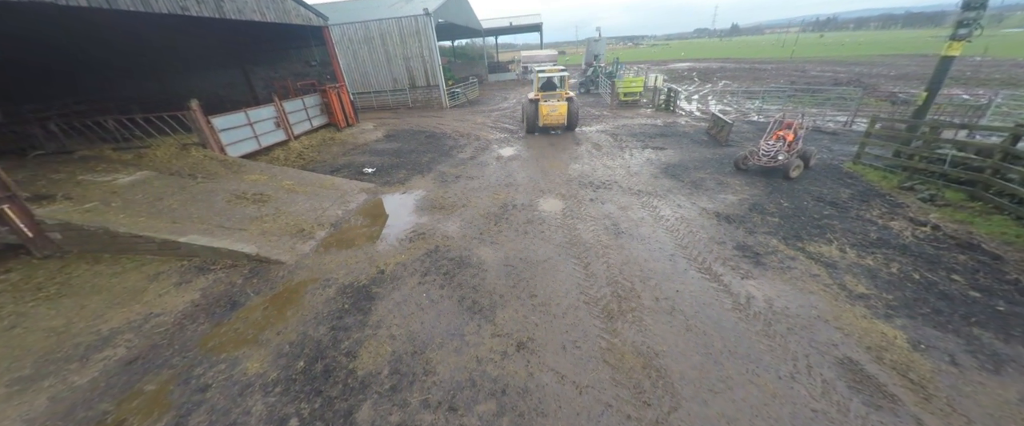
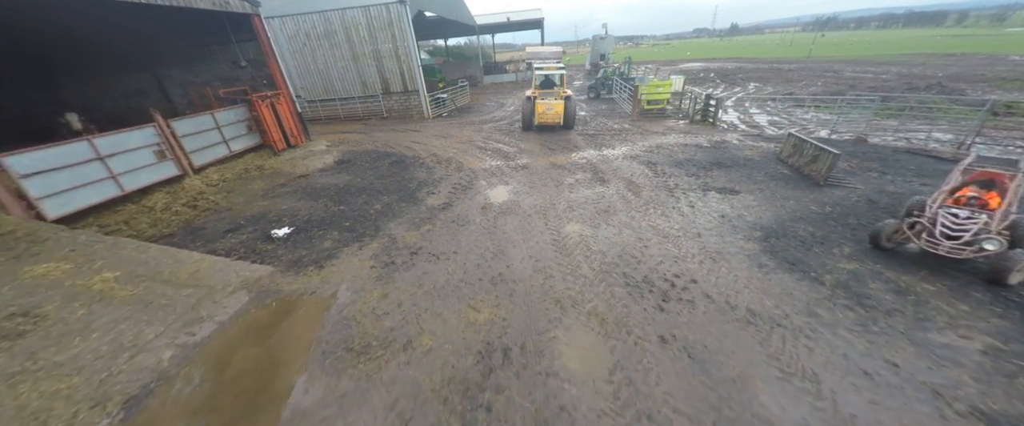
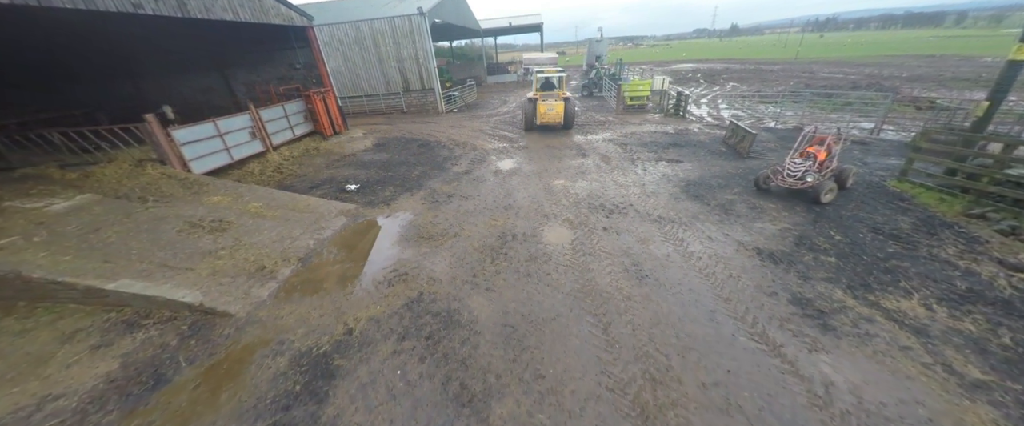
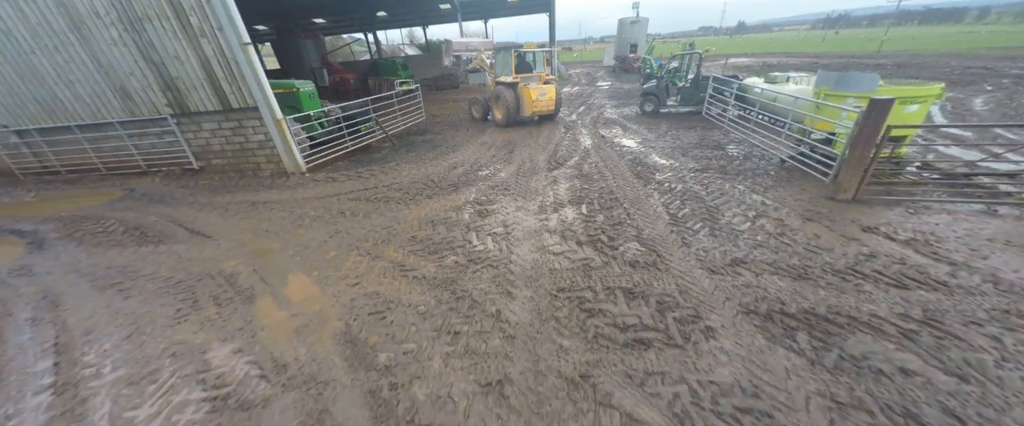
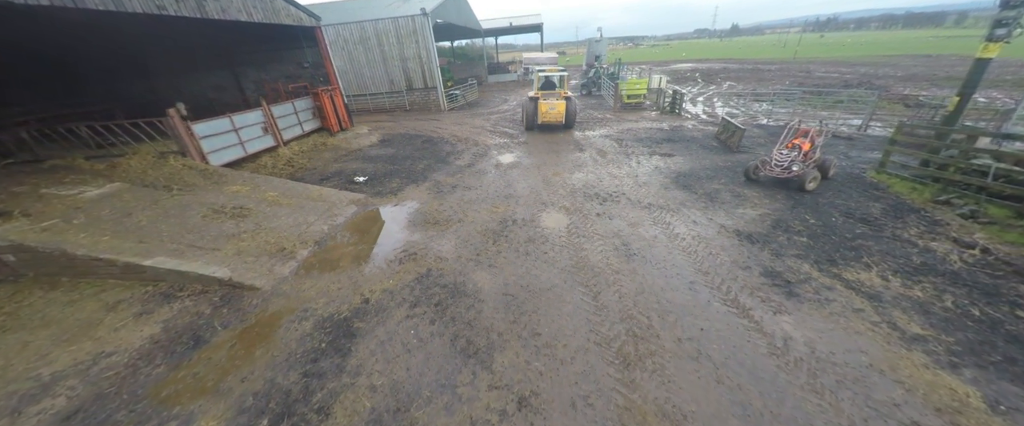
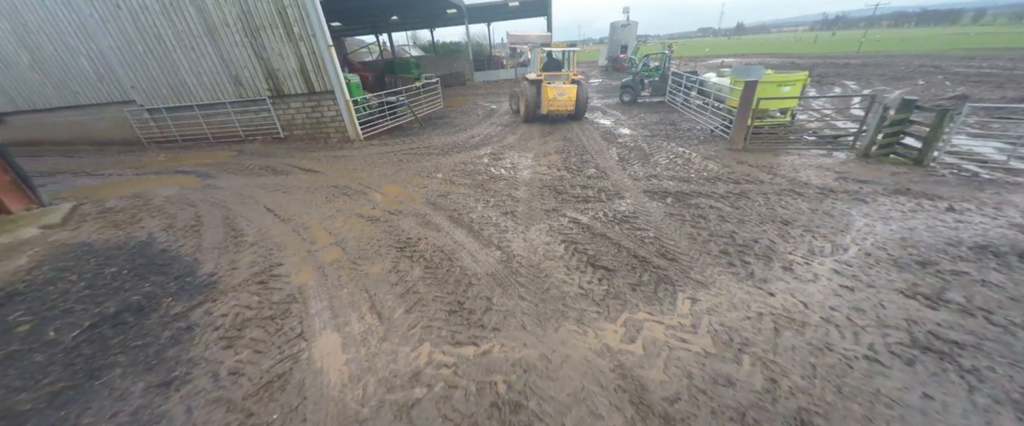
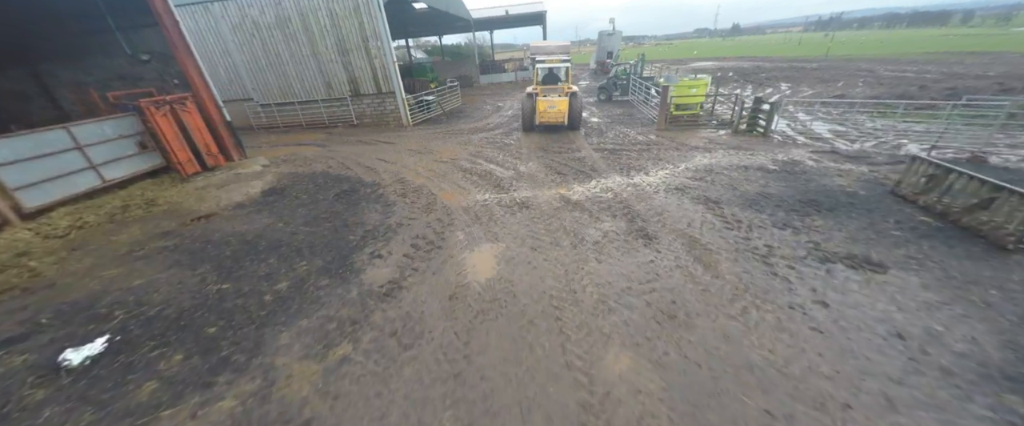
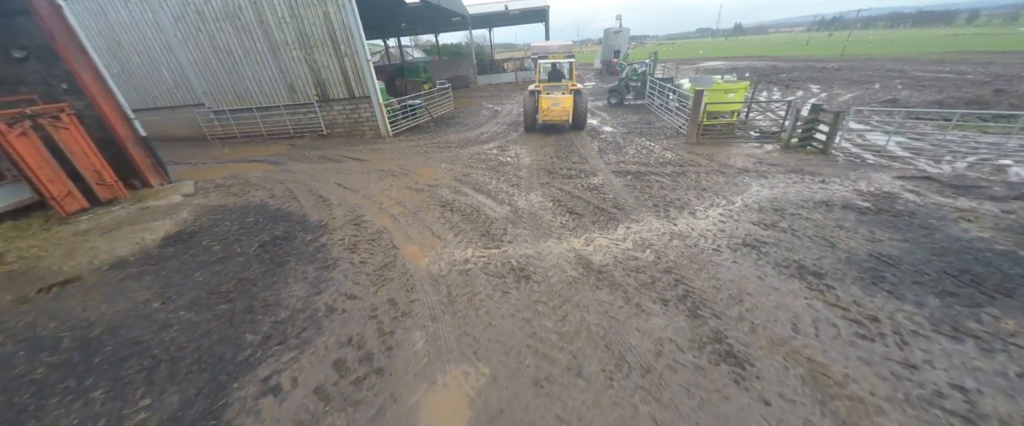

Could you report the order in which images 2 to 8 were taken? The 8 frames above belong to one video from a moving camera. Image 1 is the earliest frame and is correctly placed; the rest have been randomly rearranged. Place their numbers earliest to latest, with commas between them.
5, 3, 2, 7, 8, 6, 4
